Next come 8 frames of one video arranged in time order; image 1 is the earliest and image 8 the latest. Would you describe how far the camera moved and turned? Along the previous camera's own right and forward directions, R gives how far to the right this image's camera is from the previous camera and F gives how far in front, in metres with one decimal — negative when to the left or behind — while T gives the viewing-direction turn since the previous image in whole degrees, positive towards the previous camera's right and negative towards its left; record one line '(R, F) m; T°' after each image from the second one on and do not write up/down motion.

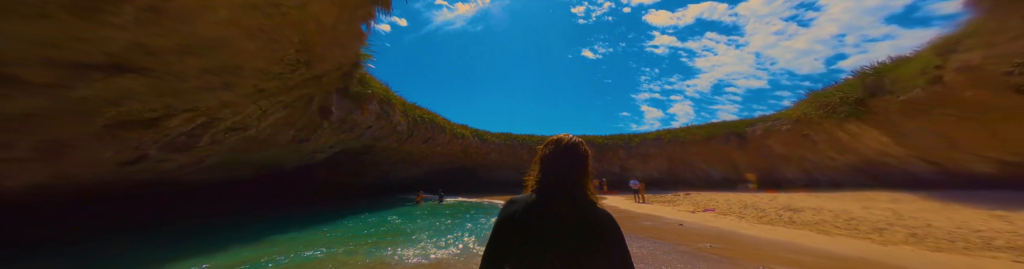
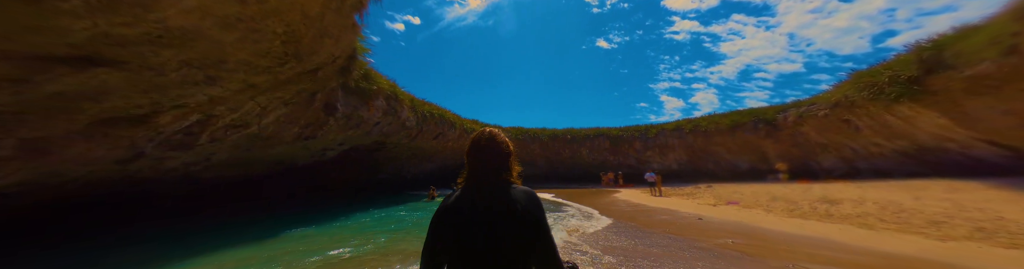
(+0.3, +0.2) m; -4°
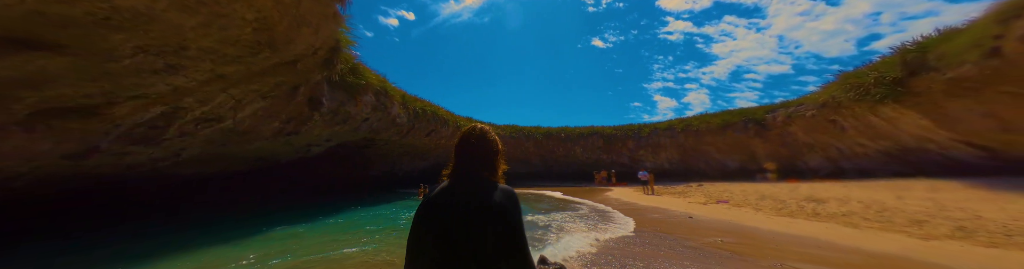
(+0.1, +0.1) m; +1°
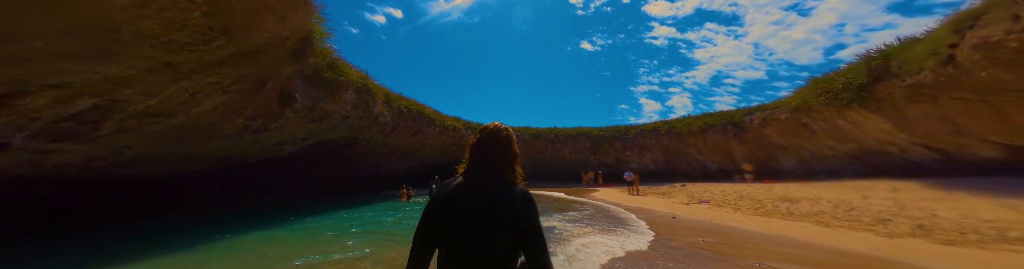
(+0.1, +0.1) m; +3°
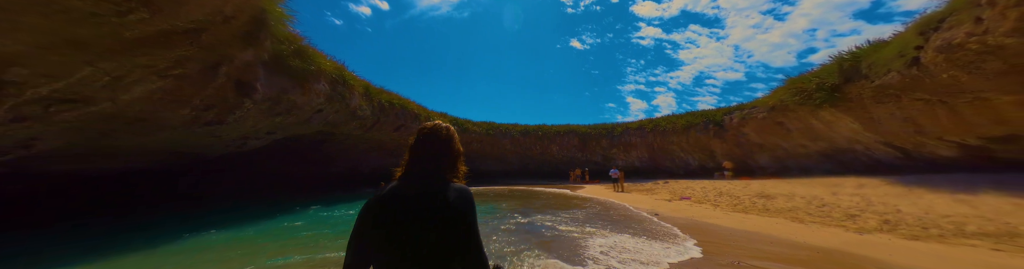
(+0.2, +0.2) m; +3°
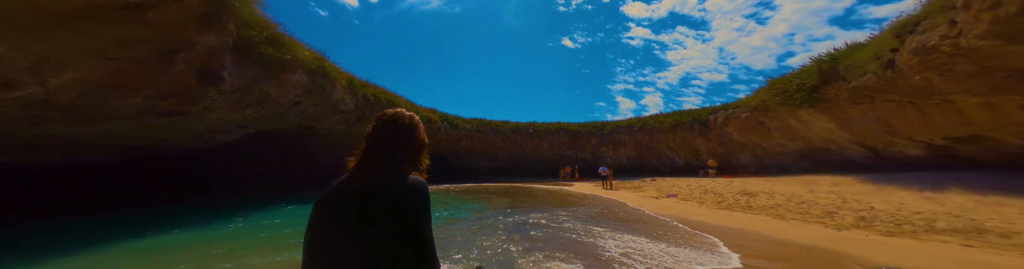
(+0.1, +0.2) m; +2°
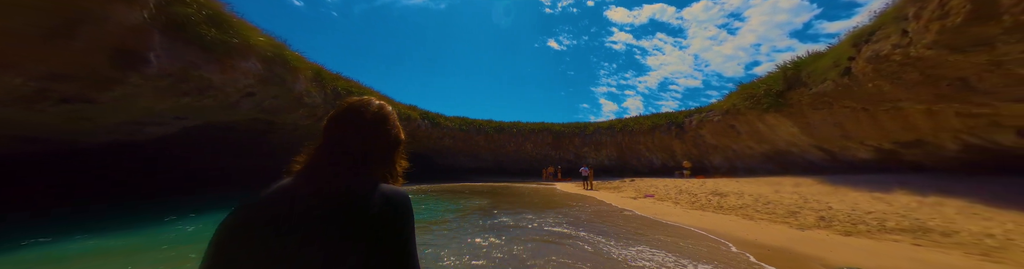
(+0.3, +0.3) m; +4°
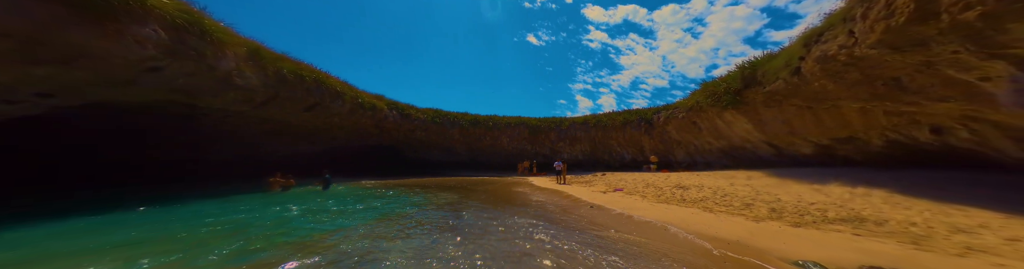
(+0.4, +0.5) m; +5°
